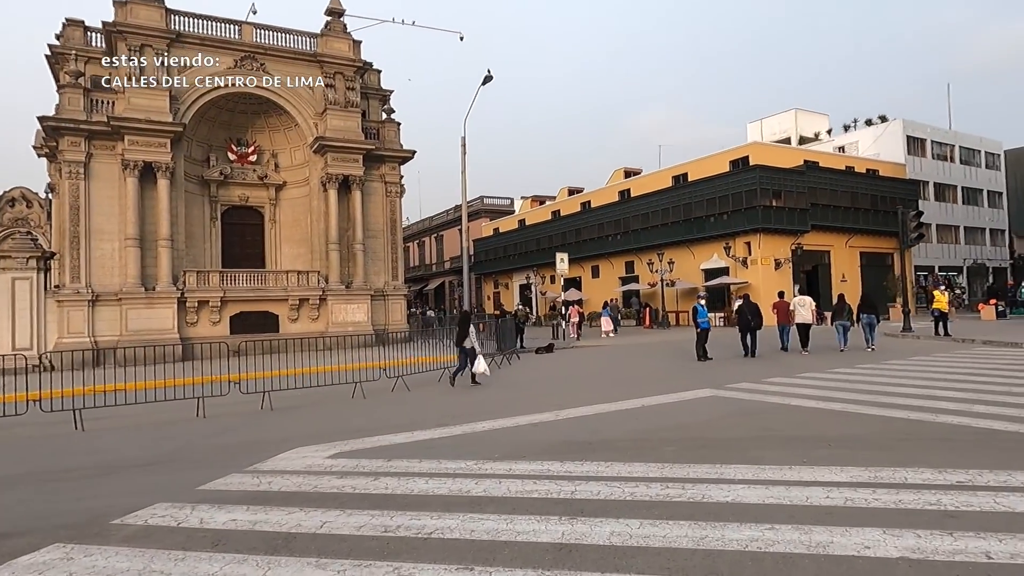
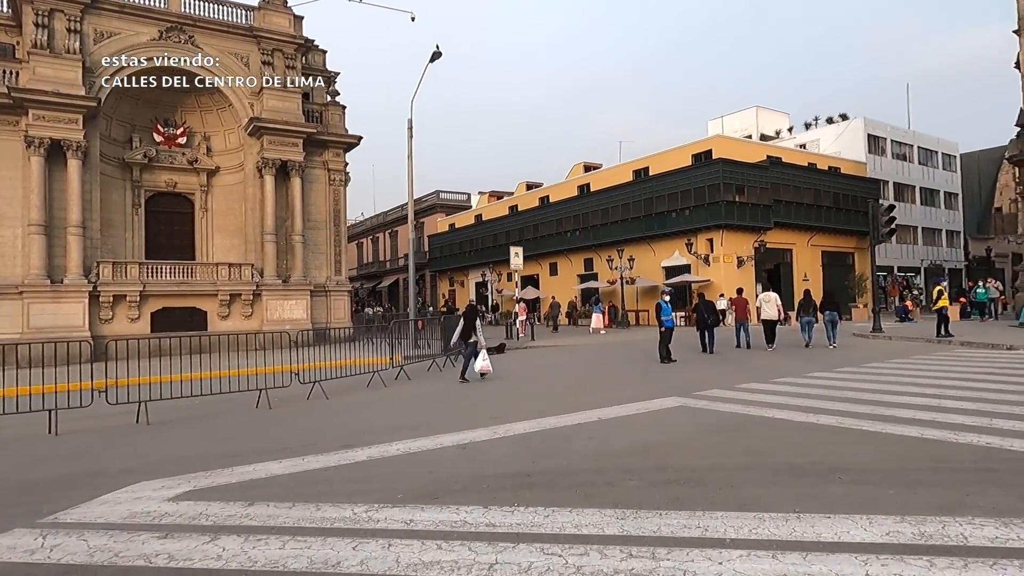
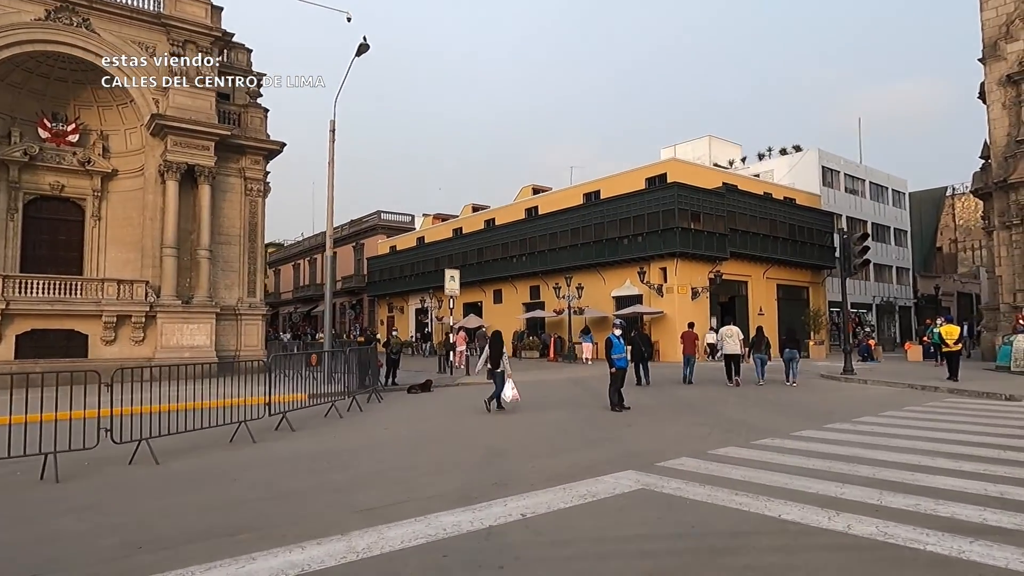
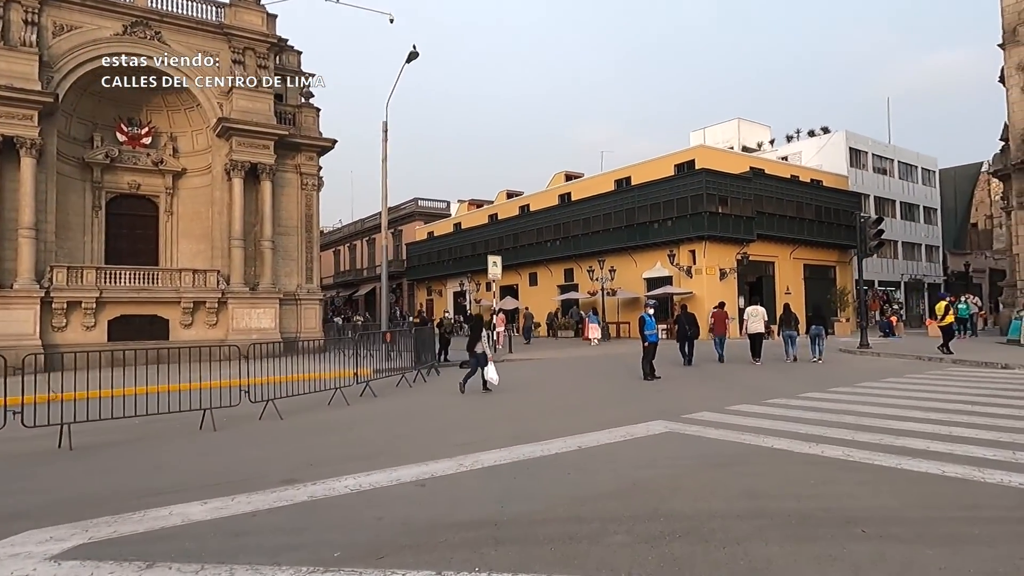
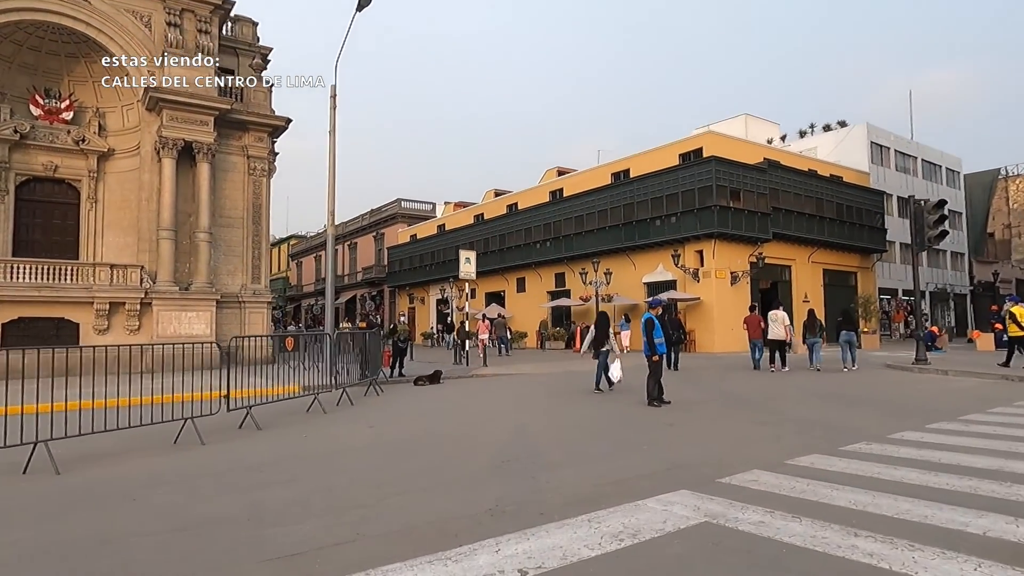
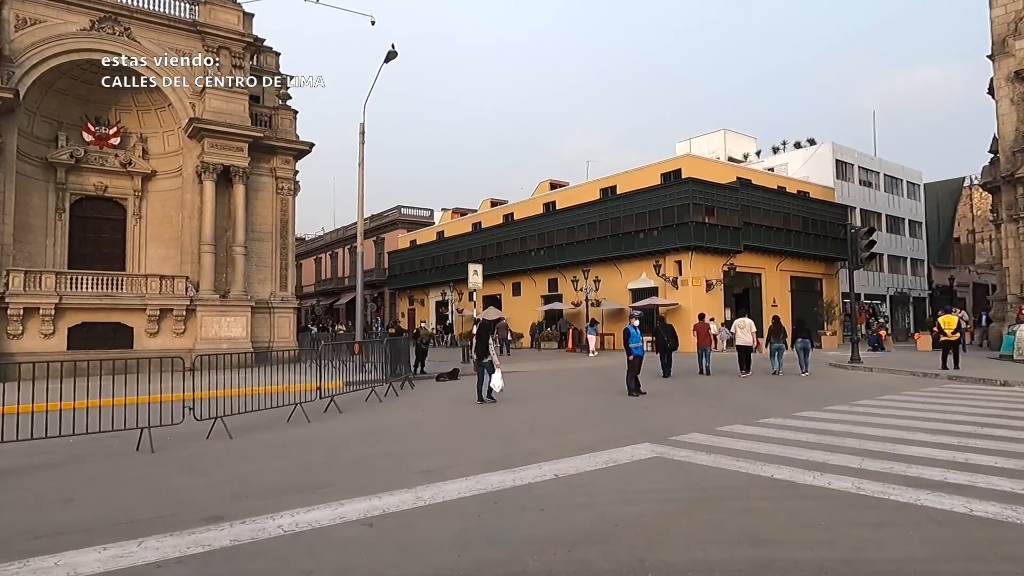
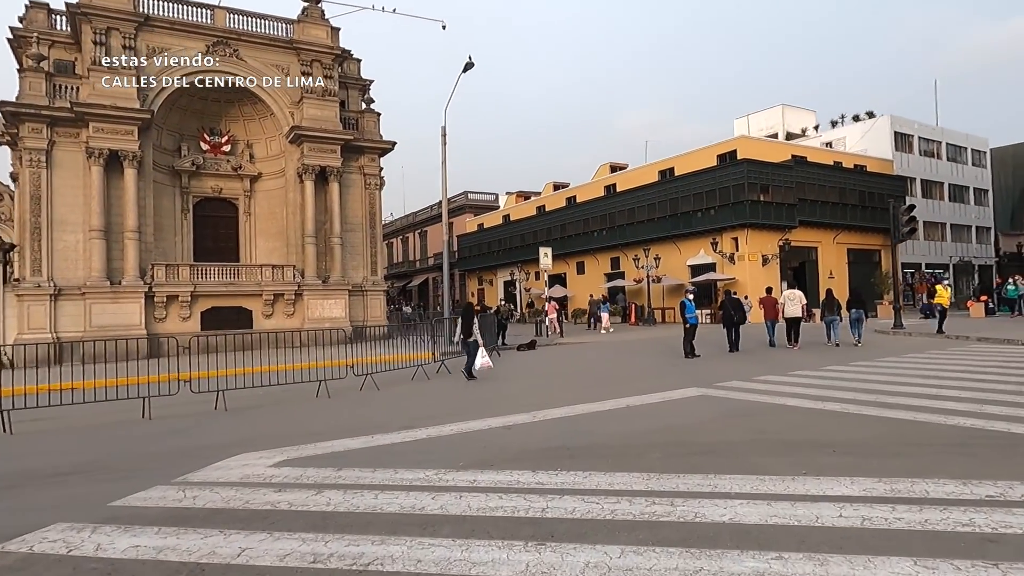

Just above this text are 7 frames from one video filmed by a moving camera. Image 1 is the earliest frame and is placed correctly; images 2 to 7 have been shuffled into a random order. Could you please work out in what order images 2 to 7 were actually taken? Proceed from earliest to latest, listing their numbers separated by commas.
7, 2, 4, 6, 3, 5
